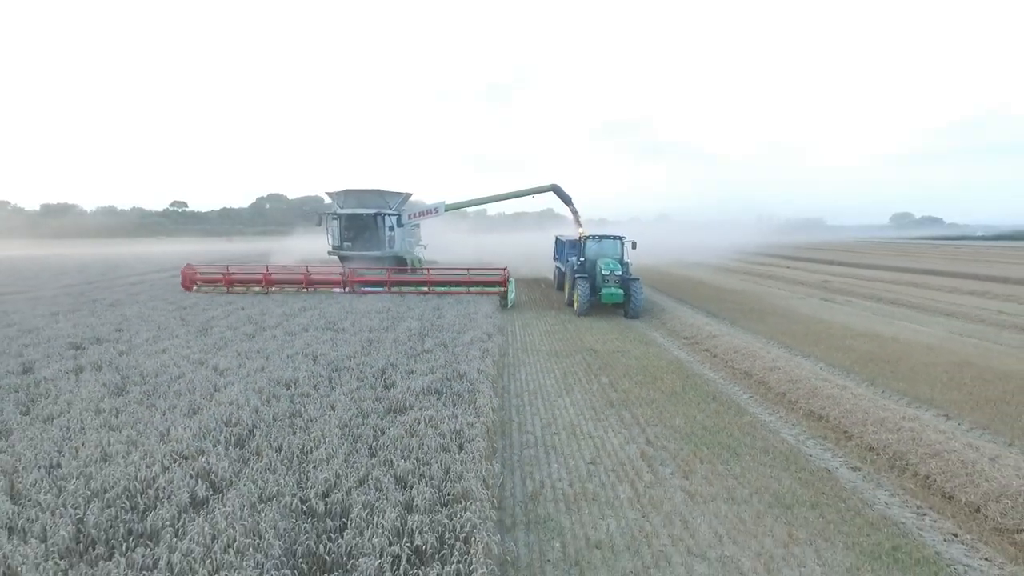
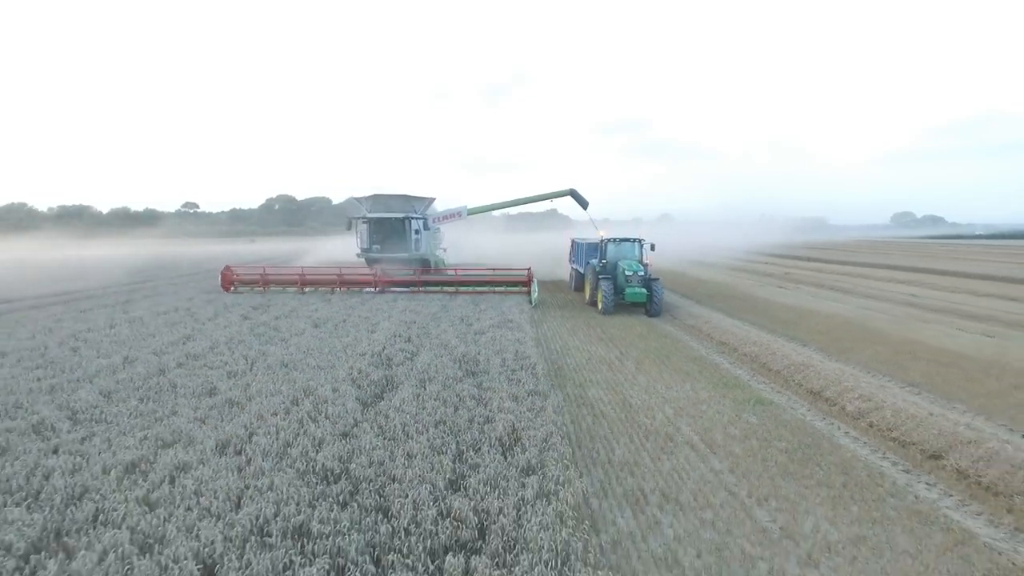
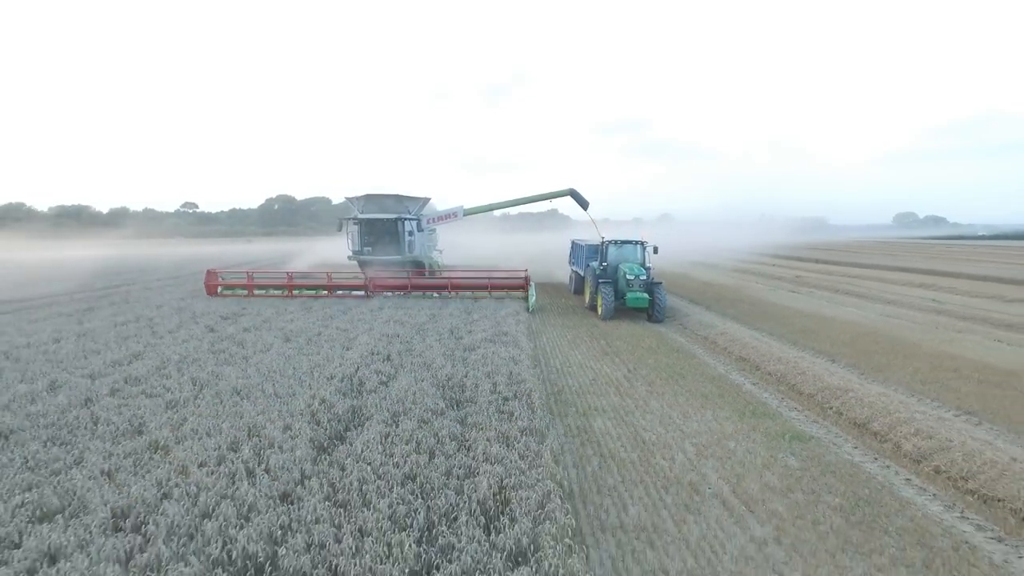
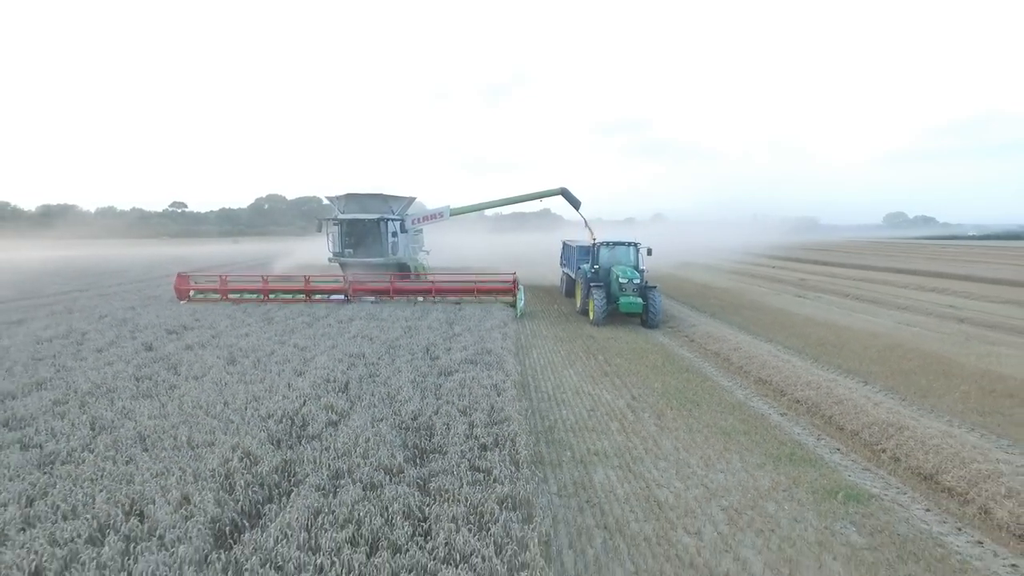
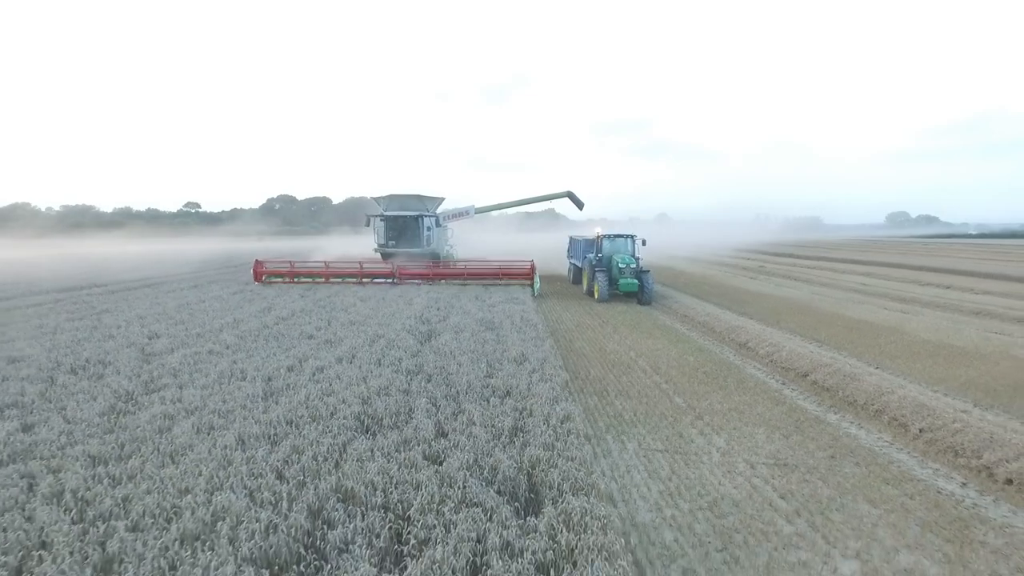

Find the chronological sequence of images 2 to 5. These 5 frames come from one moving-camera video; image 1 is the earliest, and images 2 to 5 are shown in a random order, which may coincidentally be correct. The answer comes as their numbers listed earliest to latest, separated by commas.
4, 3, 2, 5
